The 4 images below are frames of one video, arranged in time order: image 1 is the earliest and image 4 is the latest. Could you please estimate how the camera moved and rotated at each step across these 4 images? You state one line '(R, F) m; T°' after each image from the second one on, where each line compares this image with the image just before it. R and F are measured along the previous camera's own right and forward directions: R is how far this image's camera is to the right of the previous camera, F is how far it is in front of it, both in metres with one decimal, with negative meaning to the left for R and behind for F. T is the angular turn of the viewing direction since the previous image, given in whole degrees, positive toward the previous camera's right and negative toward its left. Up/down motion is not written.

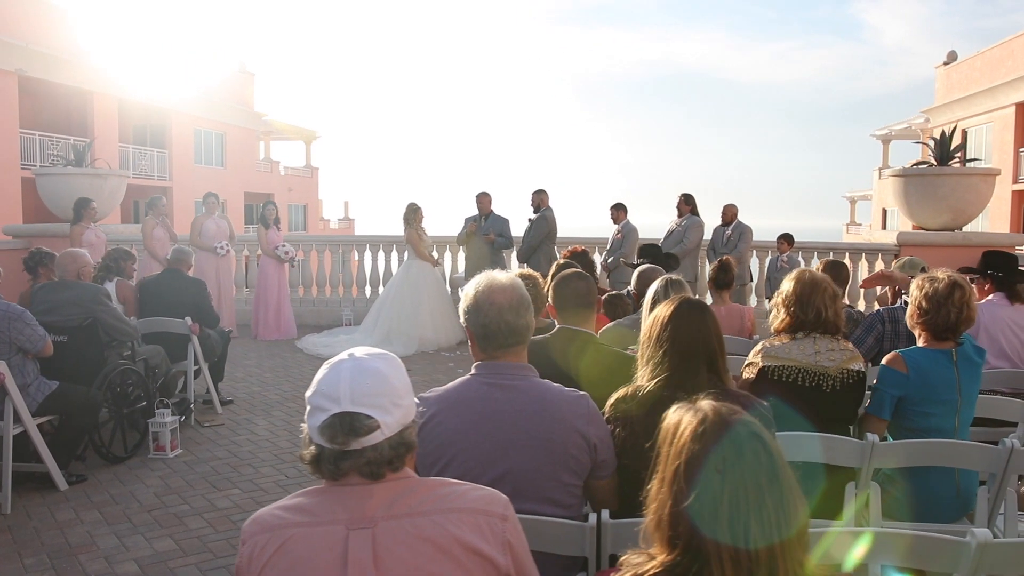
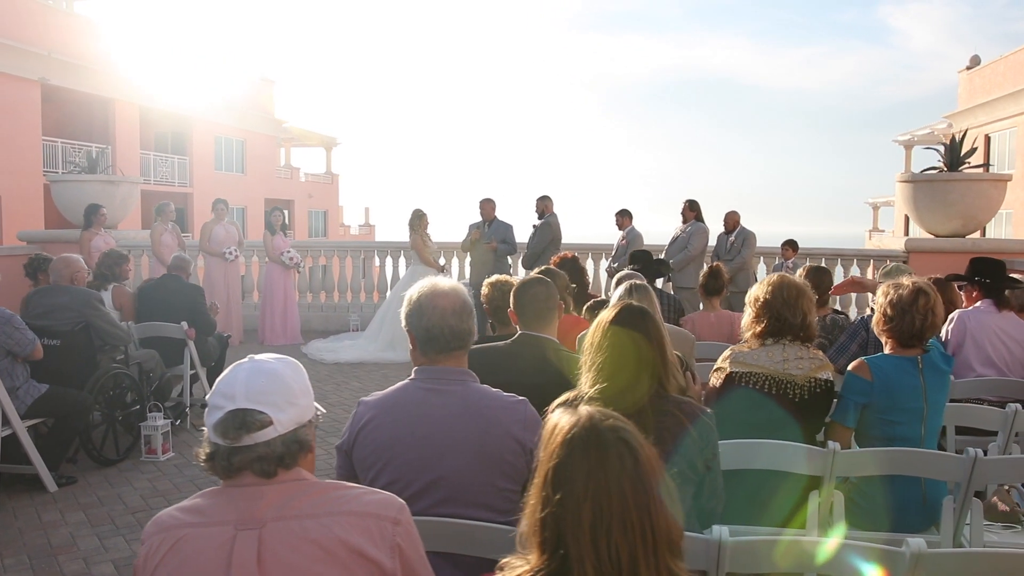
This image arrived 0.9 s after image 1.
(+0.3, 0.0) m; -2°
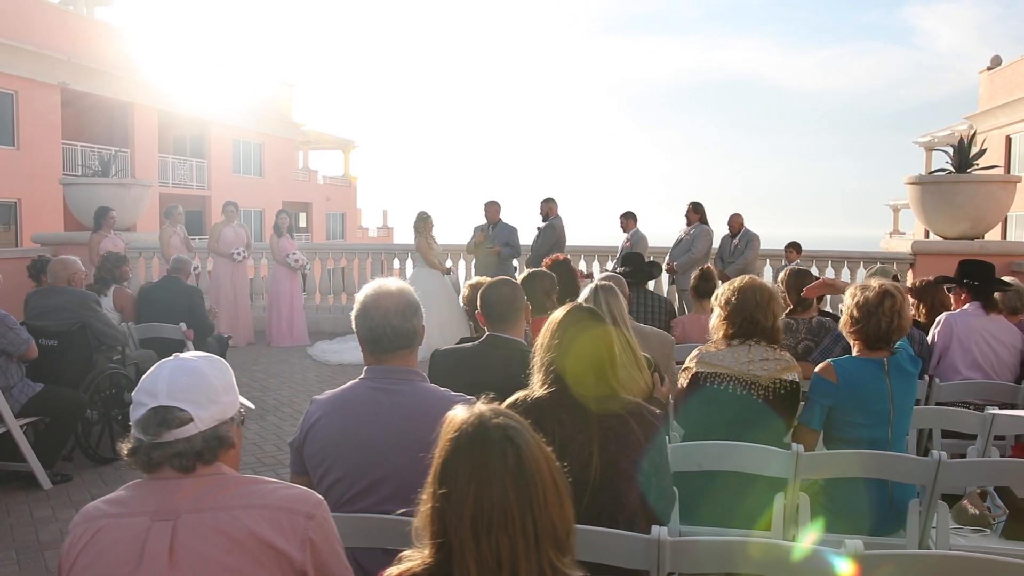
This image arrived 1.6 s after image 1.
(+0.2, 0.0) m; -1°
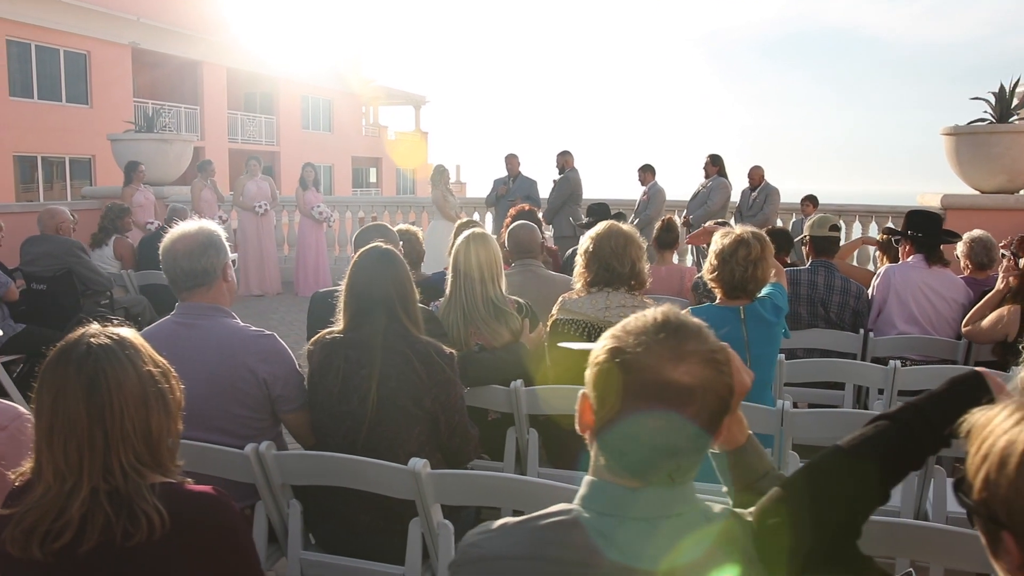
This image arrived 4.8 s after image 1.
(+0.9, -0.1) m; -6°
